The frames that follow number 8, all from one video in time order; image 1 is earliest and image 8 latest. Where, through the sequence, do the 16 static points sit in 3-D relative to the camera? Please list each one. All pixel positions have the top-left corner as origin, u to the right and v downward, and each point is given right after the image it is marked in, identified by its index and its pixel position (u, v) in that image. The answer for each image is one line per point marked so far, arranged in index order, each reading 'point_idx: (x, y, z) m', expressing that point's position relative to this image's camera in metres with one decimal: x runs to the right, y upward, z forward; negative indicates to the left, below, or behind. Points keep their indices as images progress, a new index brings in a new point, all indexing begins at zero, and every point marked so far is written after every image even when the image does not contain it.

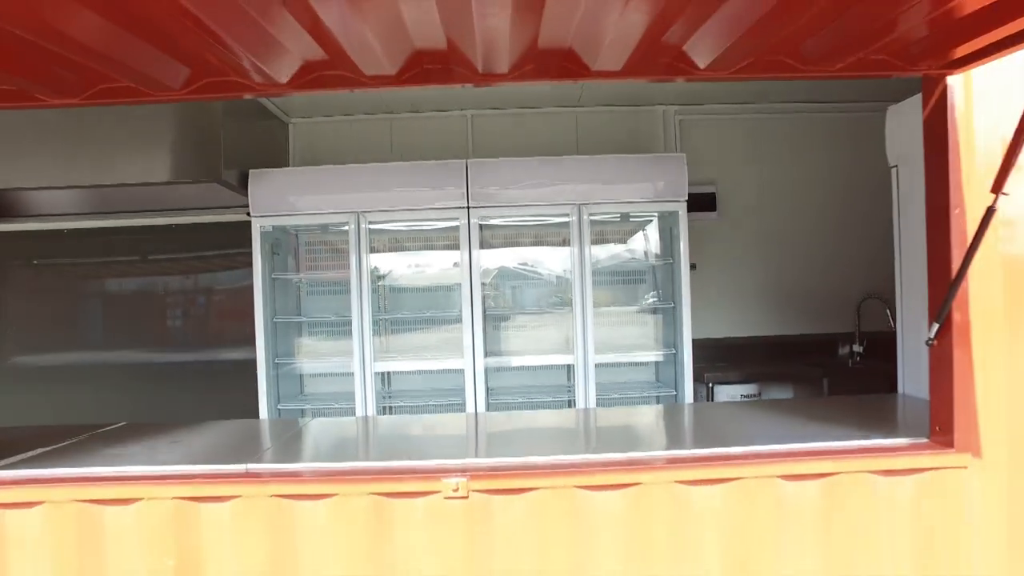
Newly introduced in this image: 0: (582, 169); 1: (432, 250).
0: (+0.5, +0.7, +3.9) m
1: (-0.5, +0.3, +4.0) m
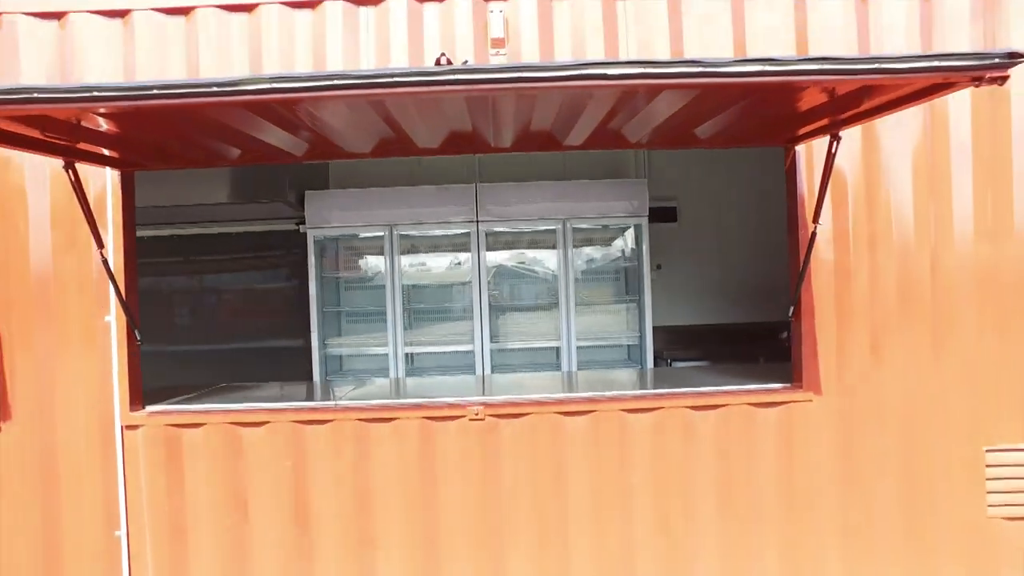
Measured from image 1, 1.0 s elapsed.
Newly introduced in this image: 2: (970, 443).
0: (+0.5, +0.8, +5.0) m
1: (-0.5, +0.3, +5.0) m
2: (+2.3, -0.8, +3.1) m
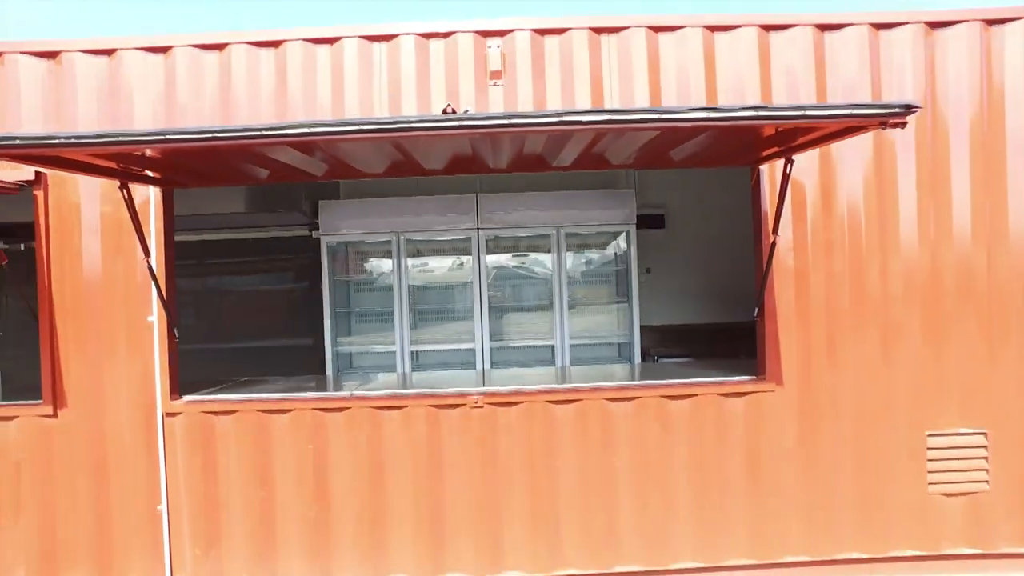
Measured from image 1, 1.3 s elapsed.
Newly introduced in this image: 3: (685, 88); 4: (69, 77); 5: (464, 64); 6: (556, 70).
0: (+0.4, +0.7, +5.4) m
1: (-0.5, +0.3, +5.4) m
2: (+2.2, -0.8, +3.4) m
3: (+1.0, +1.1, +3.4) m
4: (-2.4, +1.1, +3.4) m
5: (-0.3, +1.2, +3.4) m
6: (+0.3, +1.2, +3.4) m
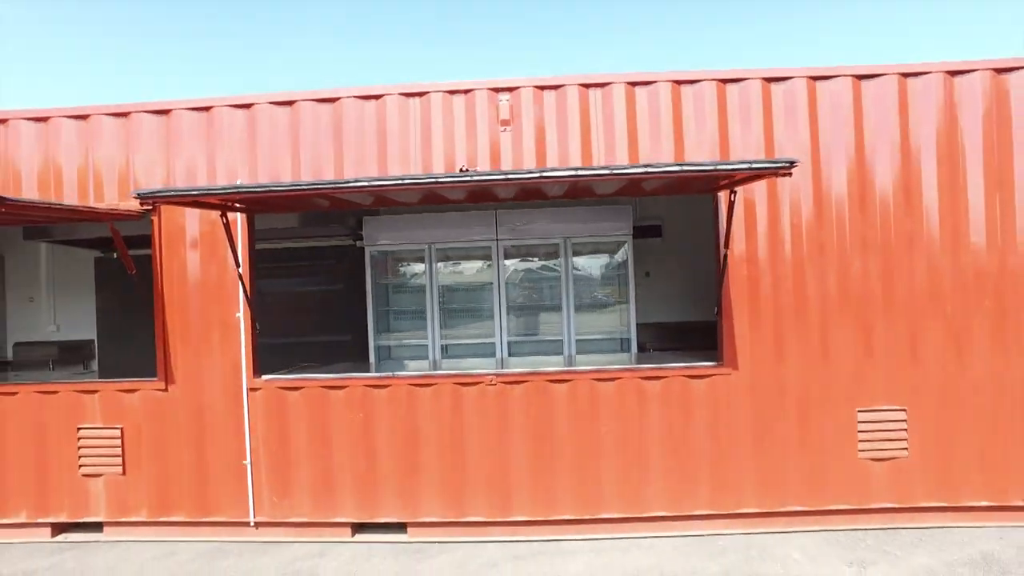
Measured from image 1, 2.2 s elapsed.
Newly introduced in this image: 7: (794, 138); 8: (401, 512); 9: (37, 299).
0: (+0.6, +0.7, +6.2) m
1: (-0.4, +0.3, +6.4) m
2: (+2.3, -0.8, +4.2) m
3: (+1.0, +1.1, +4.2) m
4: (-2.4, +1.1, +4.4) m
5: (-0.2, +1.2, +4.3) m
6: (+0.3, +1.2, +4.3) m
7: (+1.9, +1.0, +4.2) m
8: (-0.8, -1.5, +4.3) m
9: (-5.0, -0.1, +6.5) m
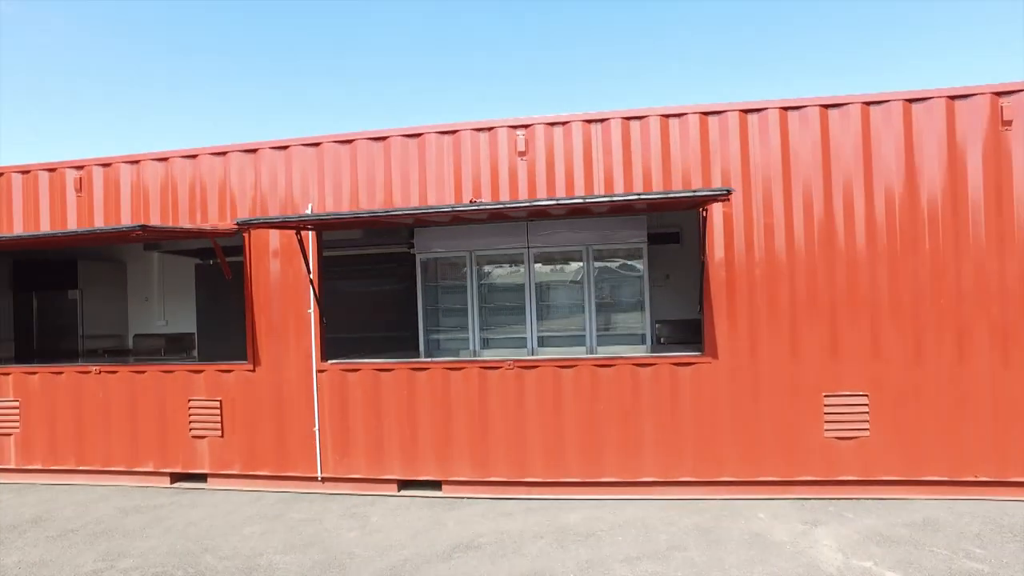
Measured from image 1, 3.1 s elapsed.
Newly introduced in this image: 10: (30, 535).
0: (+0.9, +0.7, +7.1) m
1: (-0.1, +0.3, +7.3) m
2: (+2.4, -0.8, +4.9) m
3: (+1.1, +1.0, +5.0) m
4: (-2.2, +1.1, +5.6) m
5: (-0.1, +1.2, +5.2) m
6: (+0.4, +1.1, +5.1) m
7: (+2.0, +1.0, +4.9) m
8: (-0.6, -1.6, +5.3) m
9: (-4.6, -0.1, +7.9) m
10: (-3.4, -1.8, +4.4) m
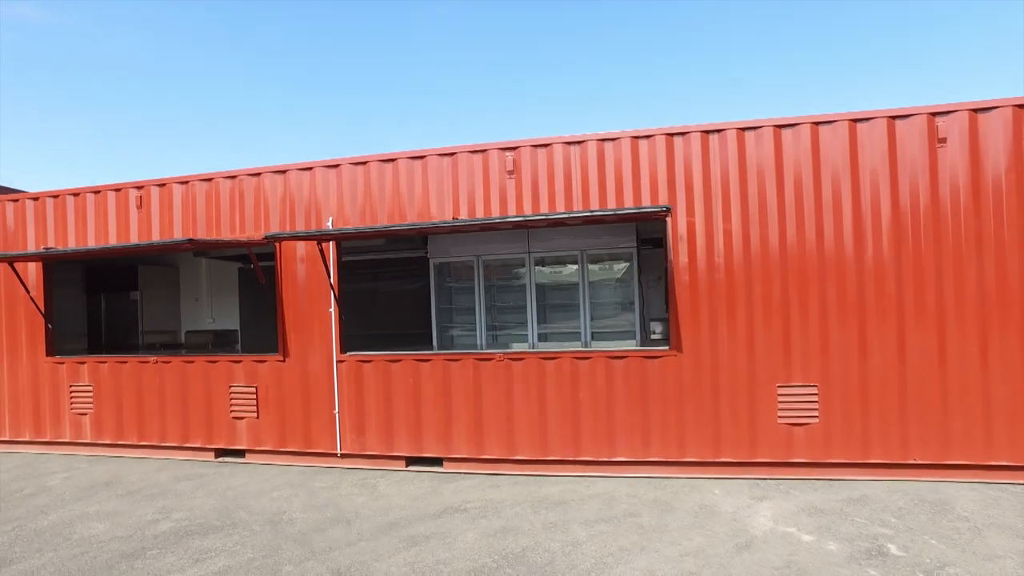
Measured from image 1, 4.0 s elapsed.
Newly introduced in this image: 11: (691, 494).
0: (+0.9, +0.7, +7.7) m
1: (0.0, +0.3, +8.0) m
2: (+2.3, -0.8, +5.5) m
3: (+1.0, +1.0, +5.7) m
4: (-2.3, +1.1, +6.4) m
5: (-0.2, +1.2, +6.0) m
6: (+0.3, +1.1, +5.9) m
7: (+1.9, +1.0, +5.5) m
8: (-0.7, -1.6, +6.0) m
9: (-4.5, -0.2, +9.0) m
10: (-3.5, -1.8, +5.4) m
11: (+1.5, -1.7, +5.1) m
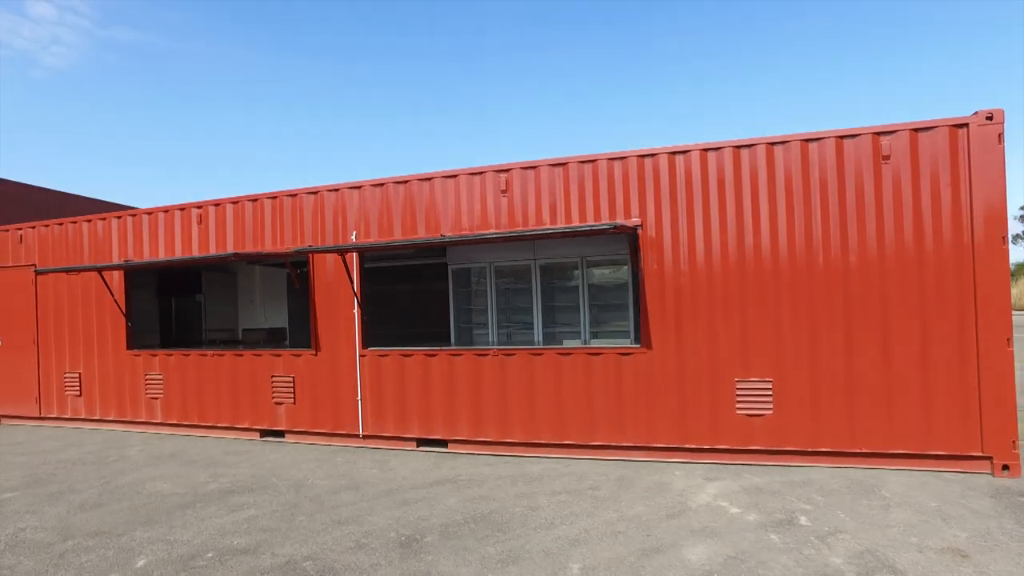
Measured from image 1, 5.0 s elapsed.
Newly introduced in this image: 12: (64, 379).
0: (+1.0, +0.7, +8.5) m
1: (+0.1, +0.2, +8.9) m
2: (+2.1, -0.9, +6.1) m
3: (+0.9, +1.0, +6.5) m
4: (-2.3, +1.0, +7.5) m
5: (-0.2, +1.1, +6.8) m
6: (+0.2, +1.1, +6.7) m
7: (+1.8, +0.9, +6.2) m
8: (-0.8, -1.6, +7.0) m
9: (-4.3, -0.2, +10.3) m
10: (-3.6, -1.8, +6.6) m
11: (+1.3, -1.7, +5.8) m
12: (-6.4, -1.3, +8.9) m
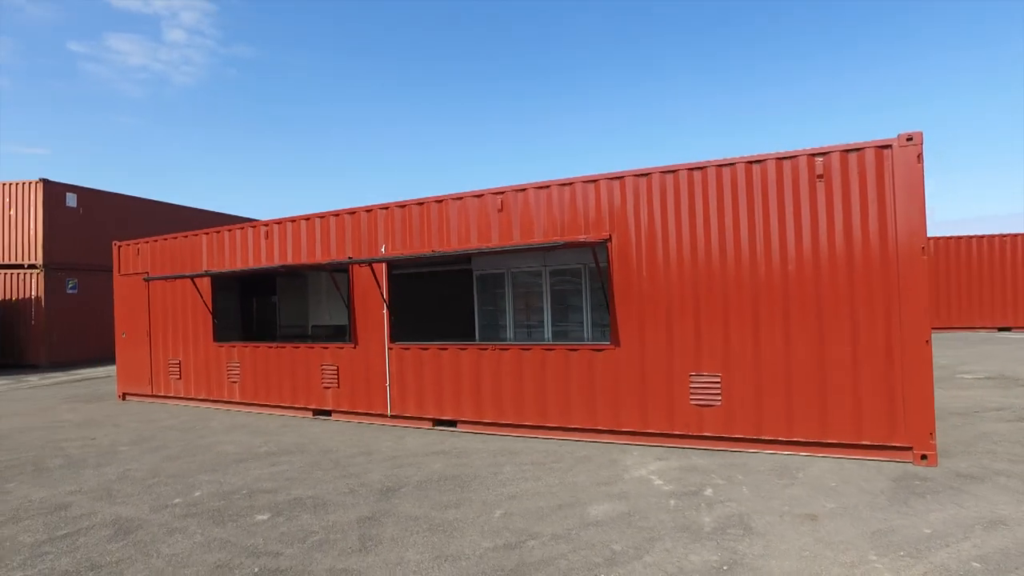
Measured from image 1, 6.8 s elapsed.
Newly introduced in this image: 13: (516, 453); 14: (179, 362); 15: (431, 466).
0: (+1.2, +0.6, +9.5) m
1: (+0.4, +0.2, +10.0) m
2: (+2.0, -0.9, +7.0) m
3: (+0.8, +0.9, +7.5) m
4: (-2.2, +1.0, +9.0) m
5: (-0.3, +1.0, +8.1) m
6: (+0.2, +1.0, +7.8) m
7: (+1.6, +0.9, +7.1) m
8: (-0.8, -1.7, +8.3) m
9: (-3.7, -0.3, +12.0) m
10: (-3.7, -1.9, +8.3) m
11: (+1.1, -1.8, +6.8) m
12: (-6.1, -1.4, +11.0) m
13: (0.0, -1.8, +6.9) m
14: (-5.8, -1.3, +10.9) m
15: (-0.8, -1.9, +6.5) m
